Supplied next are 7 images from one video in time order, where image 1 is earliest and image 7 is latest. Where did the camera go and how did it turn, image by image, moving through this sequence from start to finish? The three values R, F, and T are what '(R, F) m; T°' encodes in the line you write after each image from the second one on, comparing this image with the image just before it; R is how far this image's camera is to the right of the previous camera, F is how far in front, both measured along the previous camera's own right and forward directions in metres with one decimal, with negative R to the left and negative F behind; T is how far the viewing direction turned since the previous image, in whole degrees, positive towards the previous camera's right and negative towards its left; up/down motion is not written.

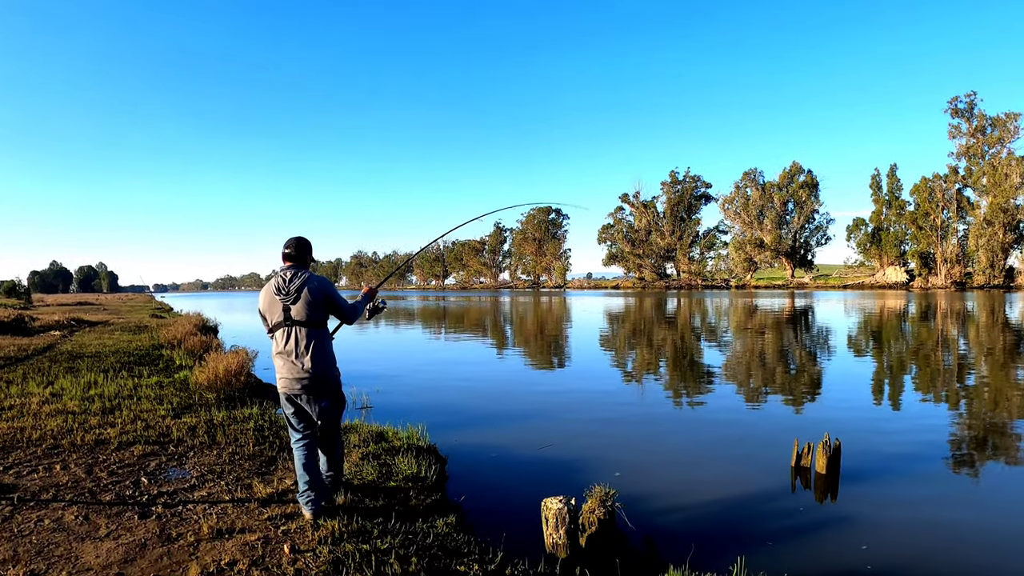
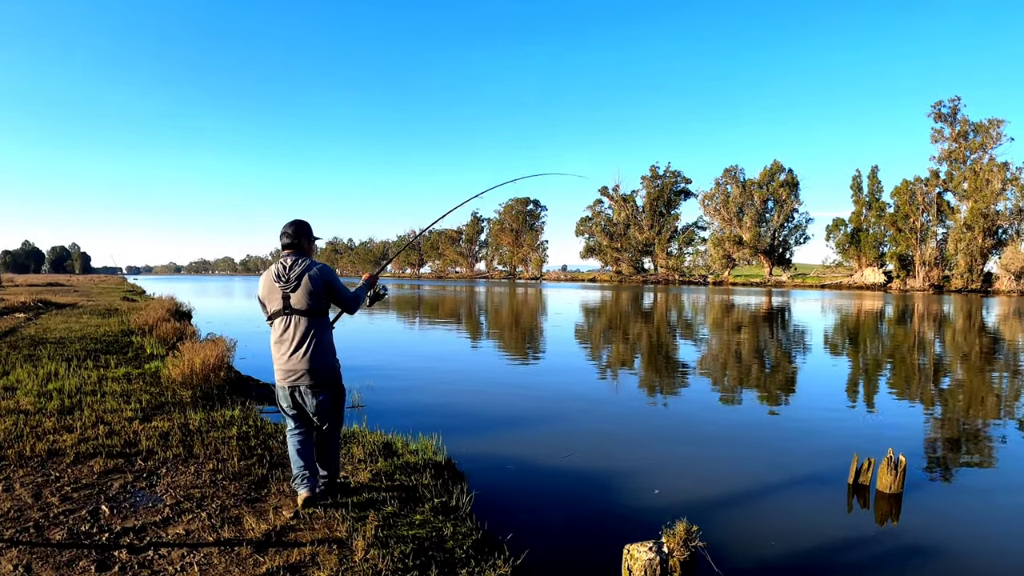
(-0.4, +0.7) m; +2°
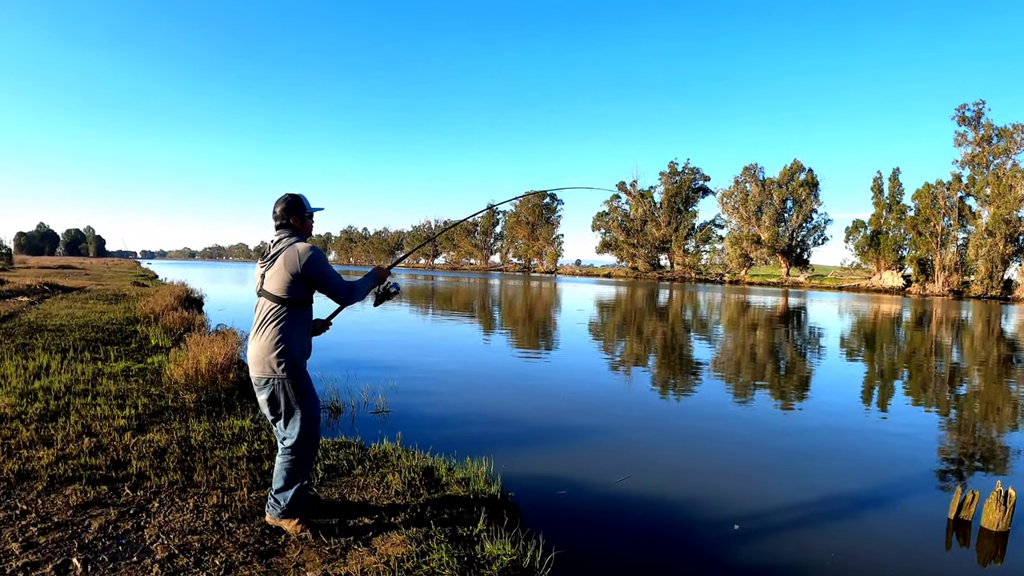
(-0.4, +0.8) m; -1°
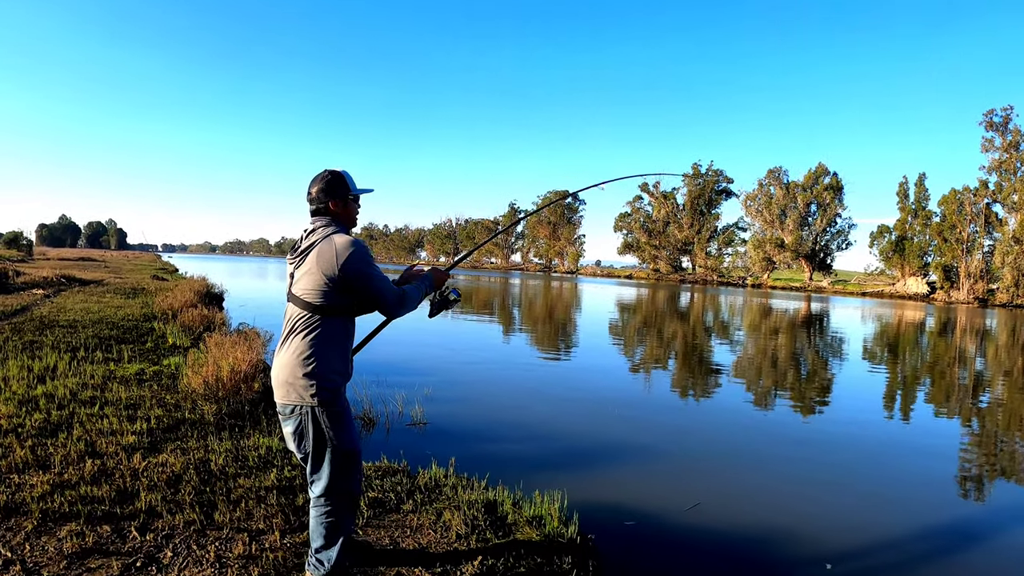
(-0.4, +0.6) m; -1°
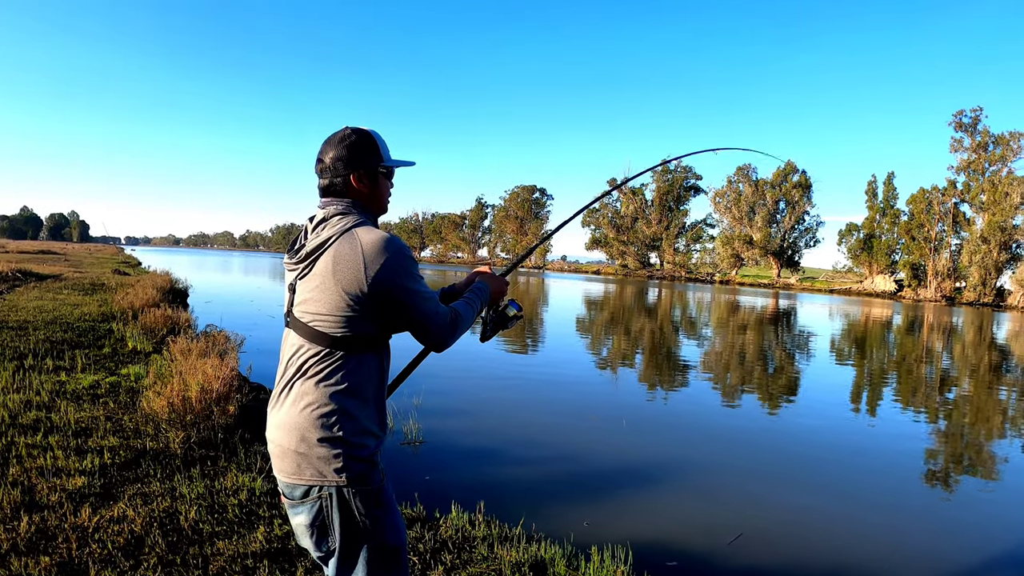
(-0.4, +0.6) m; +2°
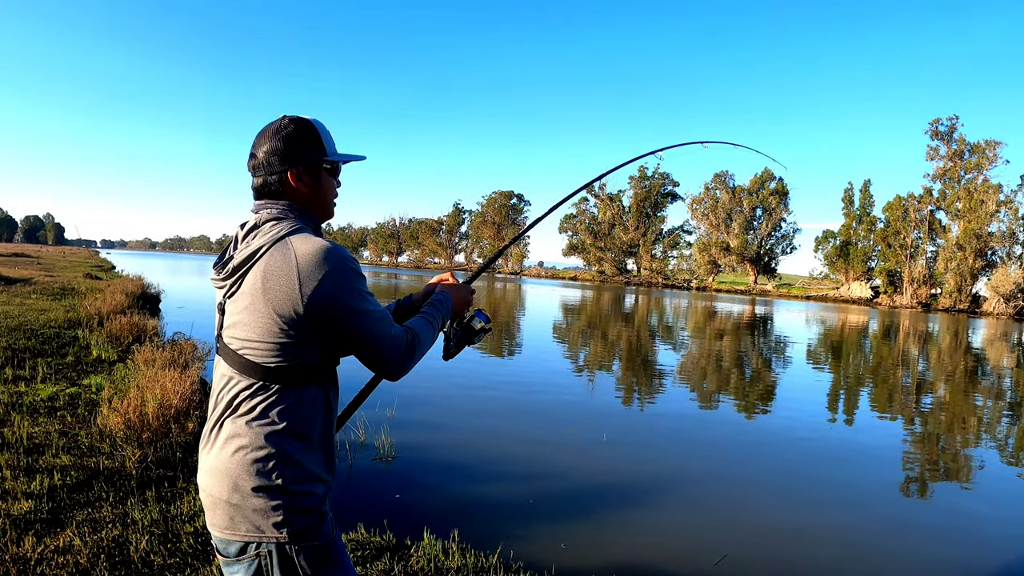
(0.0, +0.2) m; +2°
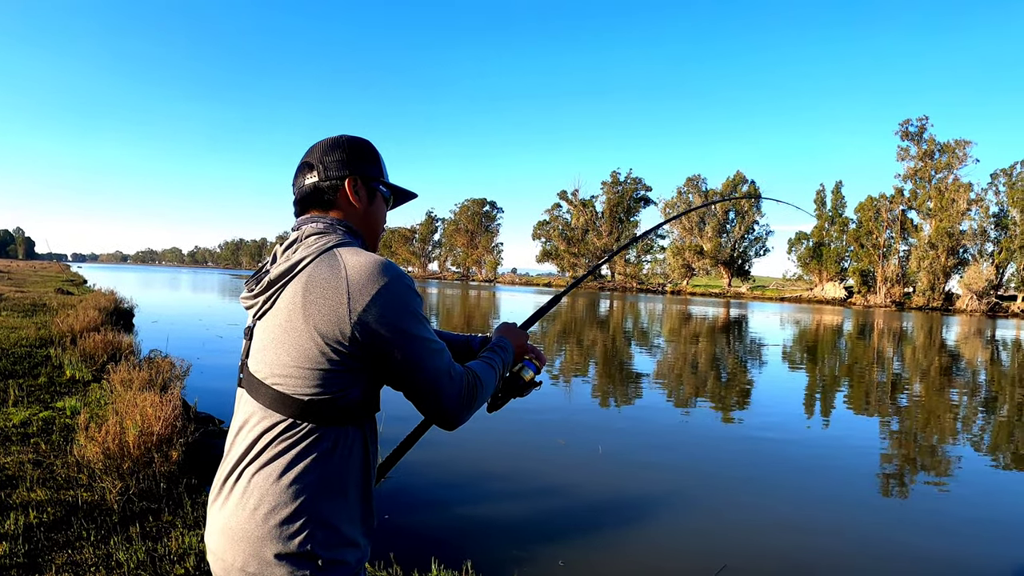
(-0.1, +0.1) m; +2°
